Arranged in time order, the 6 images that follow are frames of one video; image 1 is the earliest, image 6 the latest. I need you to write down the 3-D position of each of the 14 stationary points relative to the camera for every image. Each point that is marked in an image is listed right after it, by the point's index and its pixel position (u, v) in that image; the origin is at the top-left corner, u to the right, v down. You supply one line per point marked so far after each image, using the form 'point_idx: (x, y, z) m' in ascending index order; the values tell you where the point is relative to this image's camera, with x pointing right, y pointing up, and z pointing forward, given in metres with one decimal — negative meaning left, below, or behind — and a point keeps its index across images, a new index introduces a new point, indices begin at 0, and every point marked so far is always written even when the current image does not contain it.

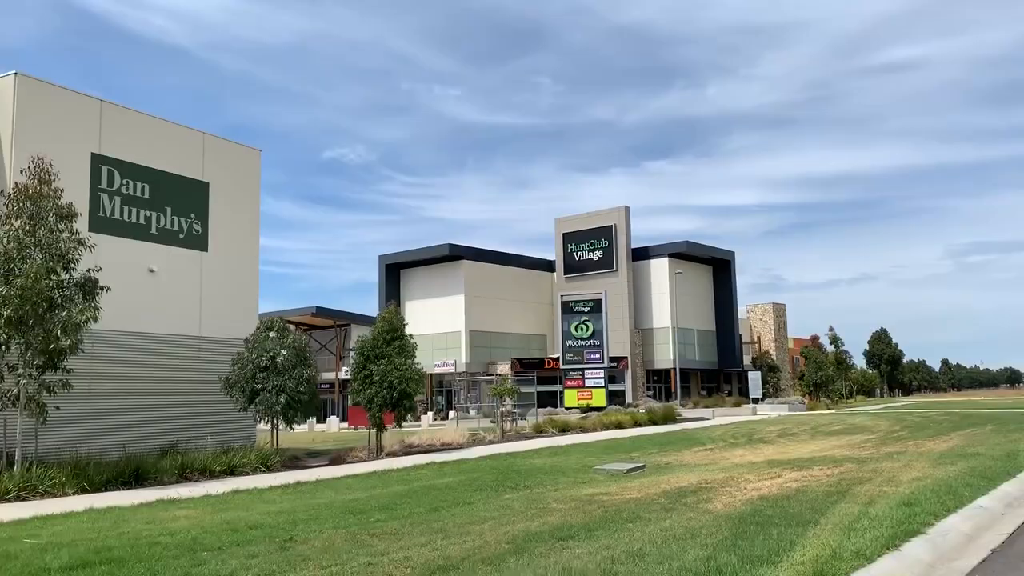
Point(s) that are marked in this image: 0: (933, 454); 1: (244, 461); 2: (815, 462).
0: (+8.3, -3.3, +16.0) m
1: (-6.3, -4.1, +19.0) m
2: (+6.2, -3.6, +16.4) m
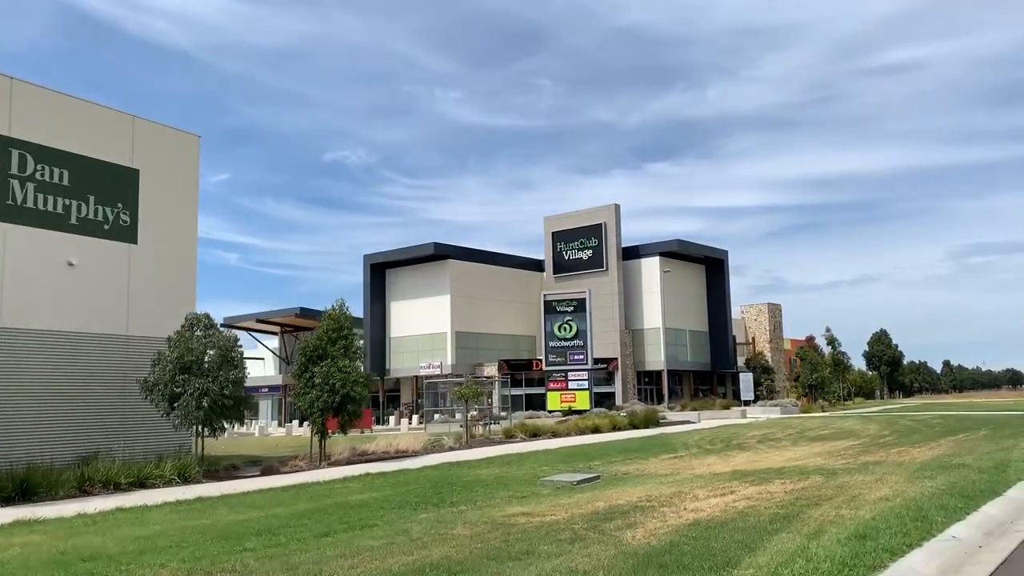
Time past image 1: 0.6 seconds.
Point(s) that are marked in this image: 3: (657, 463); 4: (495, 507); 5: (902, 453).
0: (+7.1, -3.1, +14.2) m
1: (-7.6, -3.9, +17.3) m
2: (+4.9, -3.4, +14.7) m
3: (+3.6, -4.3, +20.0) m
4: (-0.3, -3.4, +12.6) m
5: (+8.5, -3.6, +17.6) m
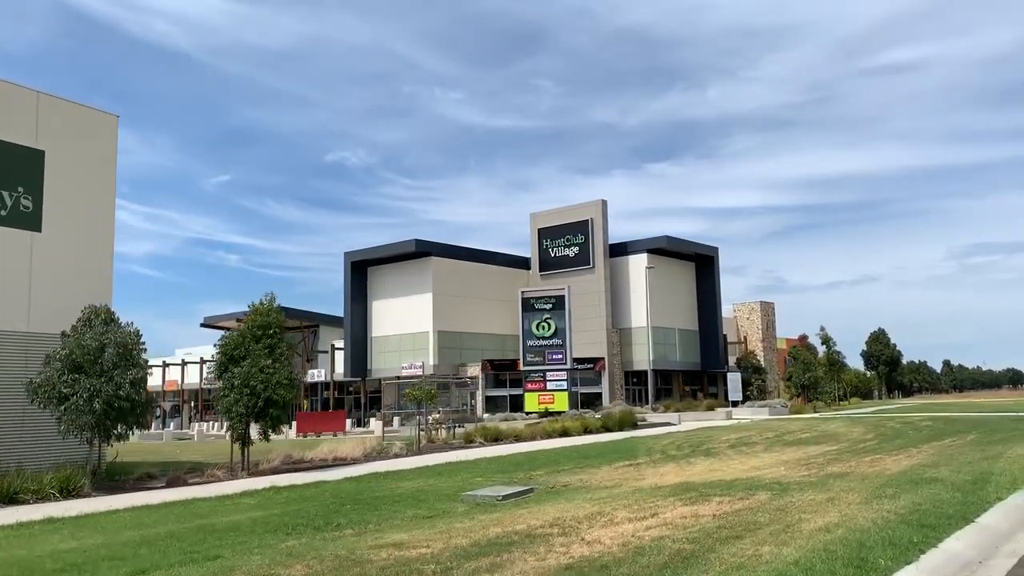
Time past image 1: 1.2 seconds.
0: (+5.6, -2.9, +12.2) m
1: (-9.1, -3.8, +15.3) m
2: (+3.4, -3.2, +12.7) m
3: (+2.1, -4.1, +18.0) m
4: (-1.8, -3.2, +10.6) m
5: (+7.0, -3.4, +15.6) m
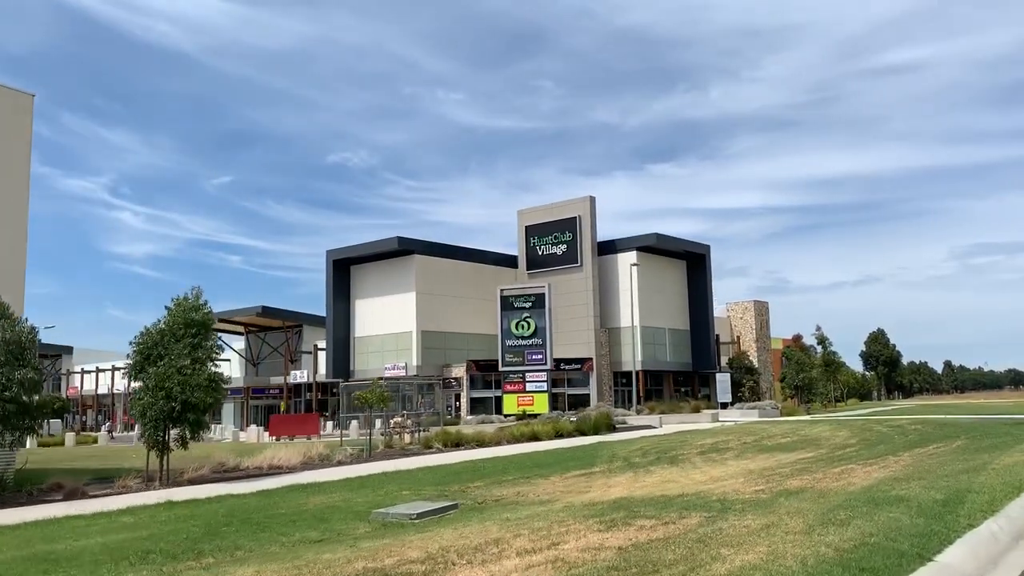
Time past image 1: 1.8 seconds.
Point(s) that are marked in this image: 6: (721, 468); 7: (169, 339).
0: (+4.2, -2.7, +10.5) m
1: (-10.4, -3.6, +13.6) m
2: (+2.1, -3.0, +11.0) m
3: (+0.8, -4.0, +16.3) m
4: (-3.1, -3.1, +8.9) m
5: (+5.7, -3.2, +13.9) m
6: (+4.6, -4.0, +17.8) m
7: (-8.0, -1.2, +18.7) m
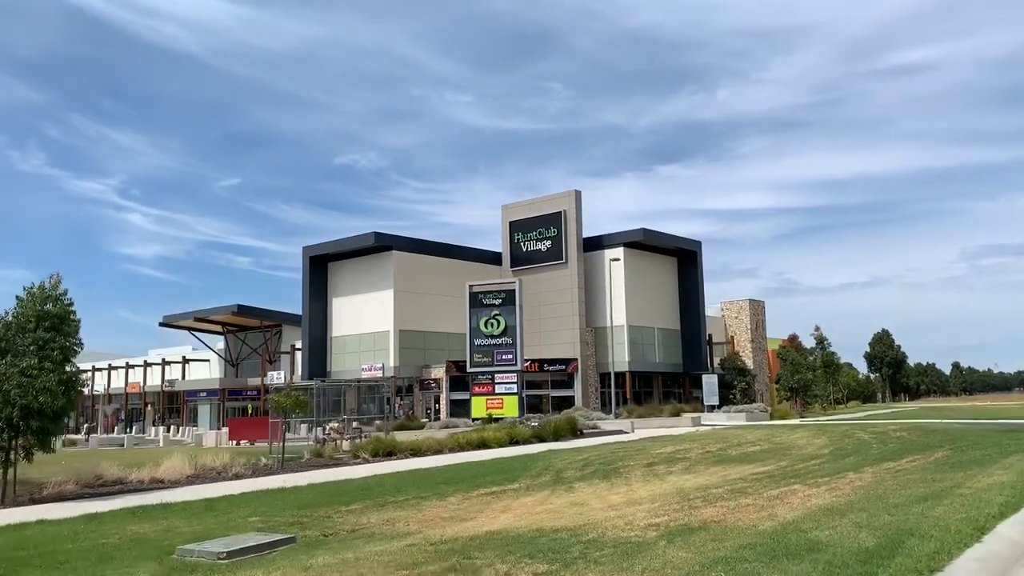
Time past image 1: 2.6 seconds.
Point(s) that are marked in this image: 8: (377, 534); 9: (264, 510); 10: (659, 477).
0: (+2.2, -2.5, +7.8) m
1: (-12.5, -3.3, +11.0) m
2: (0.0, -2.7, +8.3) m
3: (-1.2, -3.7, +13.6) m
4: (-5.2, -2.8, +6.3) m
5: (+3.7, -2.9, +11.2) m
6: (+2.6, -3.7, +15.2) m
7: (-10.0, -0.9, +16.2) m
8: (-1.8, -3.4, +11.3) m
9: (-4.1, -3.6, +13.2) m
10: (+3.1, -4.0, +17.2) m
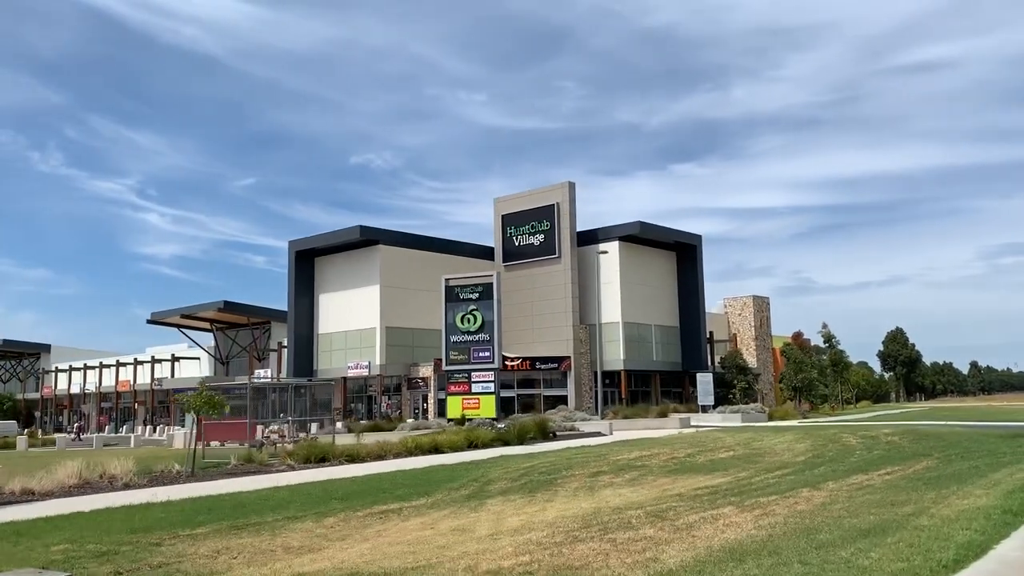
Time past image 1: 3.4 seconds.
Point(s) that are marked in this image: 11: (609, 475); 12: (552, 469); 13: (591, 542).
0: (+0.4, -2.2, +5.5) m
1: (-14.2, -3.0, +8.9) m
2: (-1.8, -2.4, +6.0) m
3: (-3.0, -3.4, +11.3) m
4: (-7.0, -2.5, +4.1) m
5: (+1.9, -2.6, +8.8) m
6: (+0.9, -3.4, +12.8) m
7: (-11.6, -0.6, +14.0) m
8: (-3.6, -3.1, +9.0) m
9: (-5.8, -3.3, +11.0) m
10: (+1.4, -3.7, +14.9) m
11: (+2.1, -4.1, +17.8) m
12: (+1.0, -4.3, +19.1) m
13: (+0.8, -2.7, +8.8) m
